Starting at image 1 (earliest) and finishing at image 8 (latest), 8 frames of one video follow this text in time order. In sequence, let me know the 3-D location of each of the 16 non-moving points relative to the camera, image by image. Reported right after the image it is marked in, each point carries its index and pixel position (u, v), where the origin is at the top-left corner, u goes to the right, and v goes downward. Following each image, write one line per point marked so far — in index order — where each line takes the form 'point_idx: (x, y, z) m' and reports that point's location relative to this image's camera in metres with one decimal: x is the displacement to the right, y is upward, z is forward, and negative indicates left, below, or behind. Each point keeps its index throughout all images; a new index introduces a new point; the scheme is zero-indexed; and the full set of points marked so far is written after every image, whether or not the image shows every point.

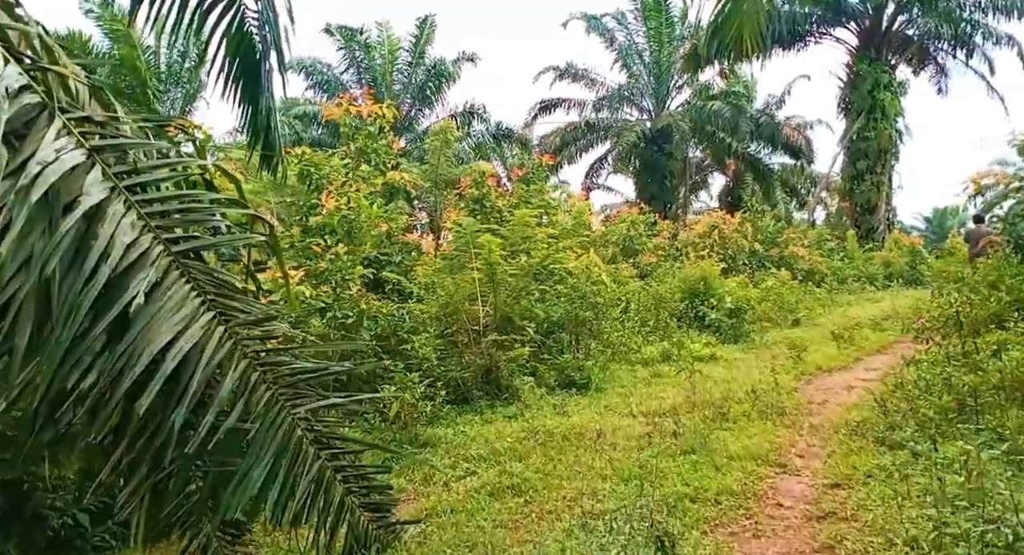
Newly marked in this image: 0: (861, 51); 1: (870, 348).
0: (+7.1, +4.6, +17.6) m
1: (+3.6, -0.7, +8.5) m
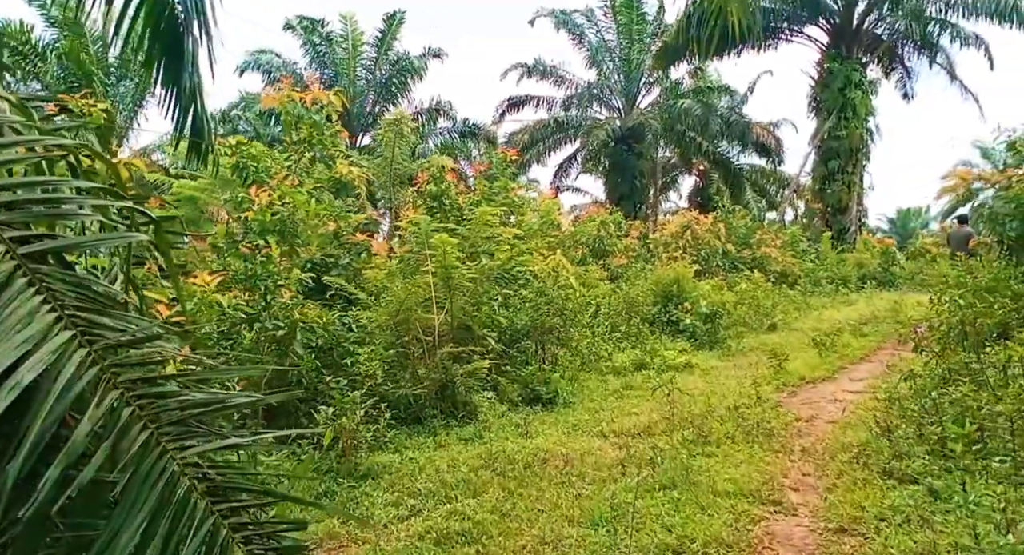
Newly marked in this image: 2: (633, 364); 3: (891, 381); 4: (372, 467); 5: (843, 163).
0: (+6.4, +4.6, +17.3) m
1: (+3.2, -0.7, +8.1) m
2: (+1.1, -0.8, +8.0) m
3: (+2.8, -0.8, +6.3) m
4: (-0.7, -1.0, +4.3) m
5: (+6.5, +2.2, +17.0) m
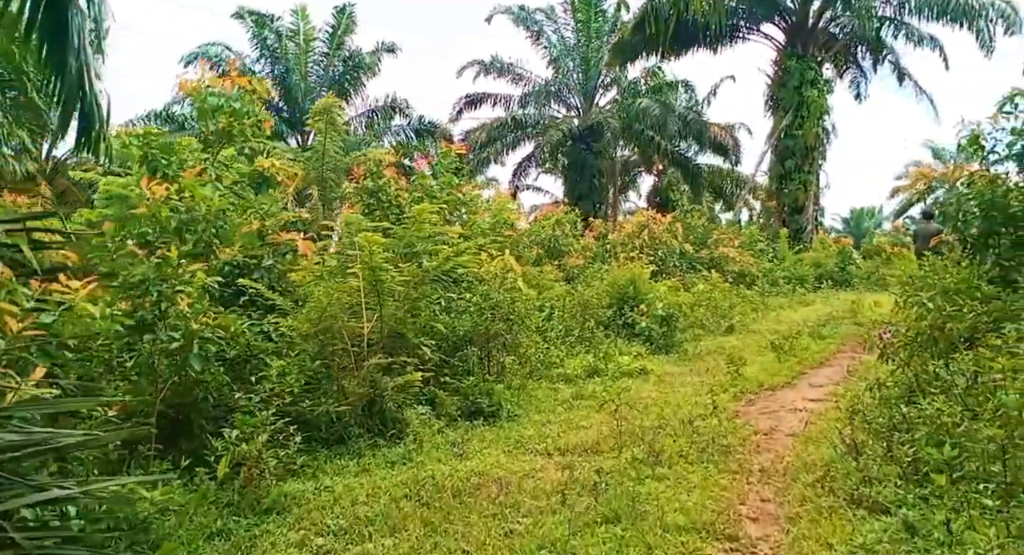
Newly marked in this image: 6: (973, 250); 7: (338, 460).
0: (+5.5, +4.6, +17.1) m
1: (+2.7, -0.7, +7.8) m
2: (+0.6, -0.9, +7.6) m
3: (+2.4, -0.8, +5.9) m
4: (-1.0, -1.0, +3.8) m
5: (+5.6, +2.2, +16.9) m
6: (+3.8, +0.2, +7.2) m
7: (-1.0, -1.0, +4.7) m
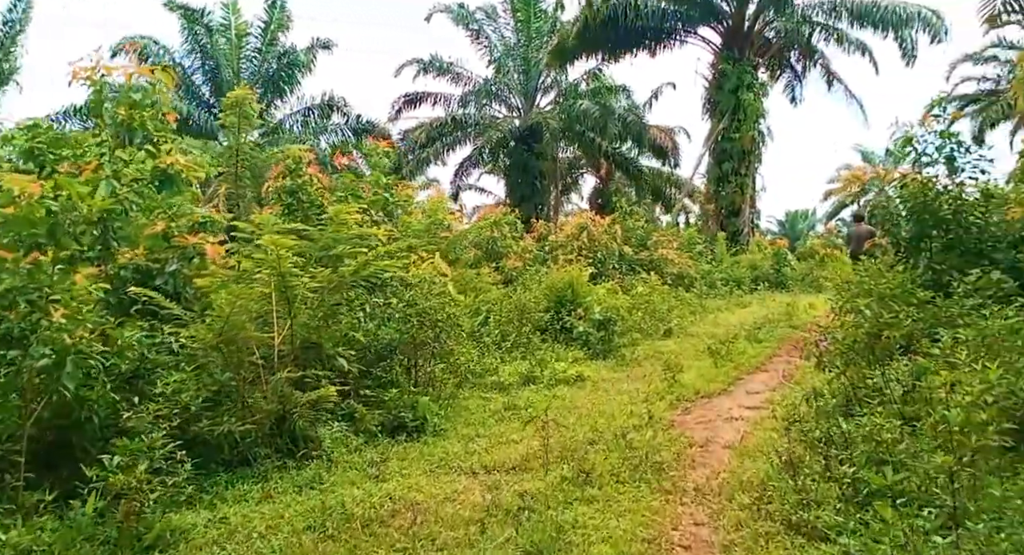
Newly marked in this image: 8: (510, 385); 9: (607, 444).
0: (+4.2, +4.5, +17.2) m
1: (+2.1, -0.8, +7.6) m
2: (0.0, -0.9, +7.3) m
3: (+1.9, -0.8, +5.8) m
4: (-1.4, -1.0, +3.4) m
5: (+4.4, +2.2, +16.9) m
6: (+3.3, +0.2, +7.1) m
7: (-1.4, -1.0, +4.3) m
8: (0.0, -0.9, +7.3) m
9: (+0.5, -0.9, +4.7) m
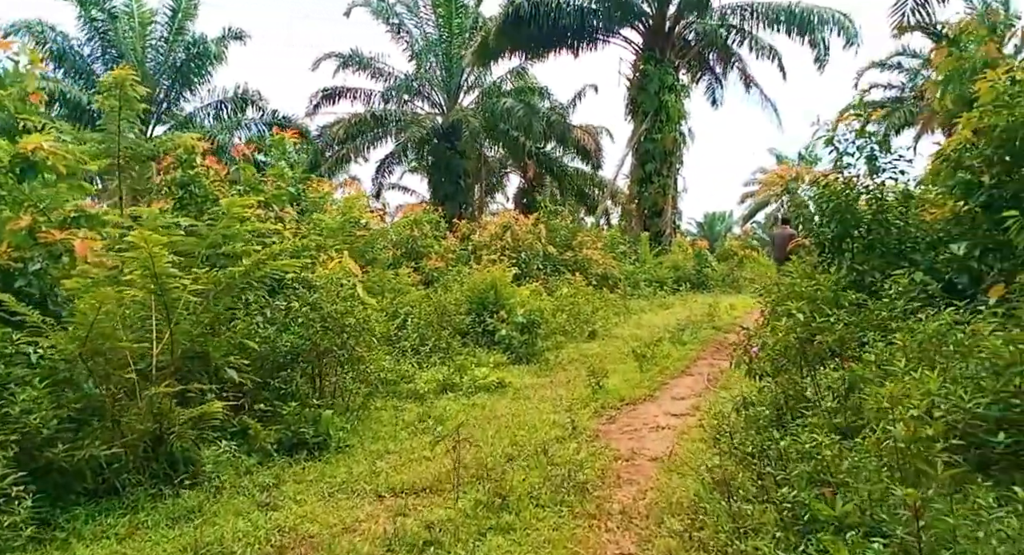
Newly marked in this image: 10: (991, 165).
0: (+2.7, +4.5, +17.1) m
1: (+1.4, -0.8, +7.4) m
2: (-0.7, -0.9, +6.9) m
3: (+1.3, -0.8, +5.5) m
4: (-1.7, -1.0, +2.9) m
5: (+2.9, +2.2, +16.9) m
6: (+2.6, +0.2, +7.0) m
7: (-1.8, -1.1, +3.8) m
8: (-0.7, -0.9, +6.8) m
9: (+0.1, -0.9, +4.3) m
10: (+3.3, +0.8, +5.9) m
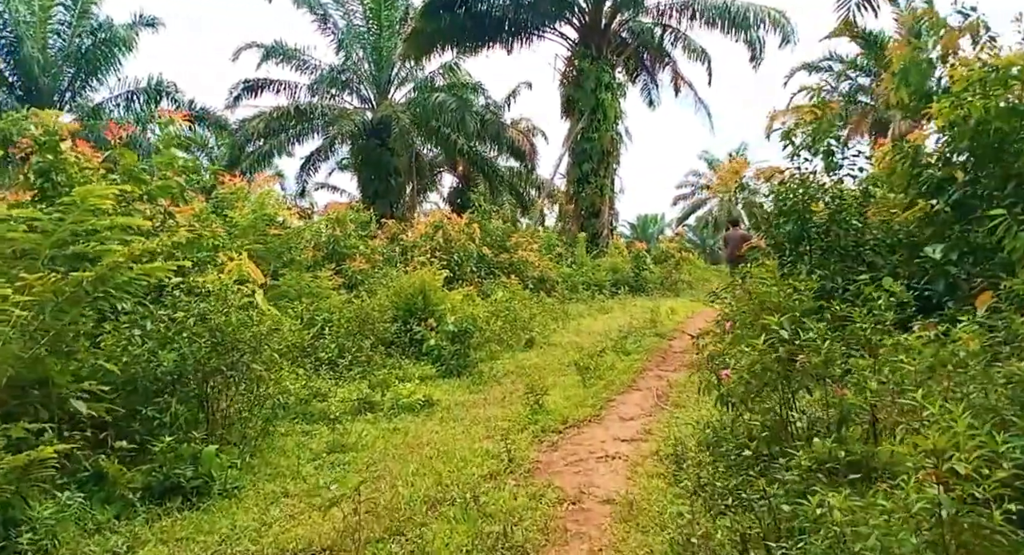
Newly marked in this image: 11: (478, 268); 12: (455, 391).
0: (+1.4, +4.5, +16.5) m
1: (+0.8, -0.8, +6.7) m
2: (-1.2, -0.9, +6.1) m
3: (+0.9, -0.8, +4.9) m
4: (-1.9, -1.1, +2.0) m
5: (+1.6, +2.1, +16.3) m
6: (+2.1, +0.1, +6.4) m
7: (-2.0, -1.1, +2.9) m
8: (-1.2, -1.0, +6.0) m
9: (-0.2, -0.9, +3.5) m
10: (+2.8, +0.7, +5.4) m
11: (-0.6, +0.1, +13.1) m
12: (-0.4, -0.9, +6.8) m
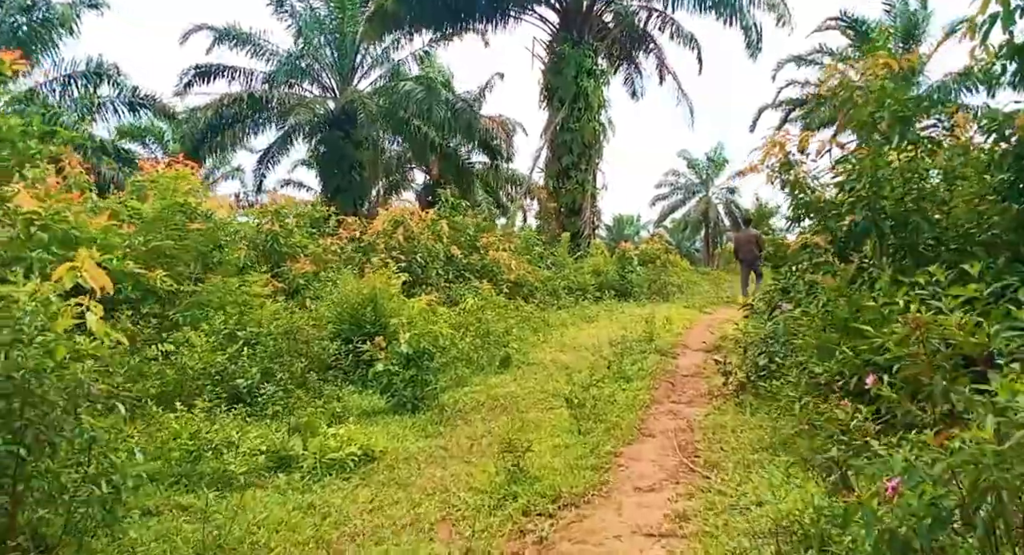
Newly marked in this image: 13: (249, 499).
0: (+0.9, +4.4, +14.8) m
1: (+0.7, -0.9, +5.1) m
2: (-1.3, -1.0, +4.3) m
3: (+0.8, -0.9, +3.2) m
4: (-1.9, -1.1, +0.3) m
5: (+1.2, +2.1, +14.6) m
6: (+1.9, +0.1, +4.8) m
7: (-2.1, -1.1, +1.1) m
8: (-1.3, -1.0, +4.3) m
9: (-0.3, -1.0, +1.8) m
10: (+2.7, +0.7, +3.8) m
11: (-0.9, +0.1, +11.4) m
12: (-0.6, -0.9, +5.1) m
13: (-1.2, -1.0, +4.0) m
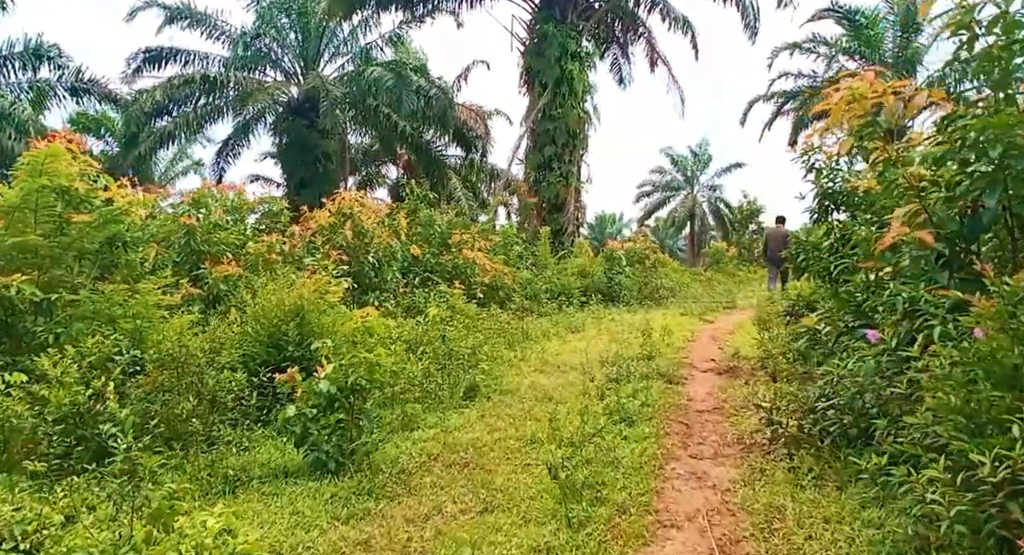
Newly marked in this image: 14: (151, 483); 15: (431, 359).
0: (+0.5, +4.4, +13.2) m
1: (+0.5, -0.9, +3.5) m
2: (-1.5, -1.0, +2.7) m
3: (+0.7, -0.9, +1.6) m
4: (-2.0, -1.1, -1.4) m
5: (+0.8, +2.0, +13.0) m
6: (+1.7, 0.0, +3.2) m
7: (-2.2, -1.2, -0.6) m
8: (-1.5, -1.0, +2.6) m
9: (-0.4, -1.0, +0.2) m
10: (+2.6, +0.6, +2.2) m
11: (-1.2, +0.1, +9.7) m
12: (-0.8, -1.0, +3.5) m
13: (-1.4, -1.1, +2.4) m
14: (-1.7, -0.9, +4.0) m
15: (-0.6, -0.6, +6.3) m
